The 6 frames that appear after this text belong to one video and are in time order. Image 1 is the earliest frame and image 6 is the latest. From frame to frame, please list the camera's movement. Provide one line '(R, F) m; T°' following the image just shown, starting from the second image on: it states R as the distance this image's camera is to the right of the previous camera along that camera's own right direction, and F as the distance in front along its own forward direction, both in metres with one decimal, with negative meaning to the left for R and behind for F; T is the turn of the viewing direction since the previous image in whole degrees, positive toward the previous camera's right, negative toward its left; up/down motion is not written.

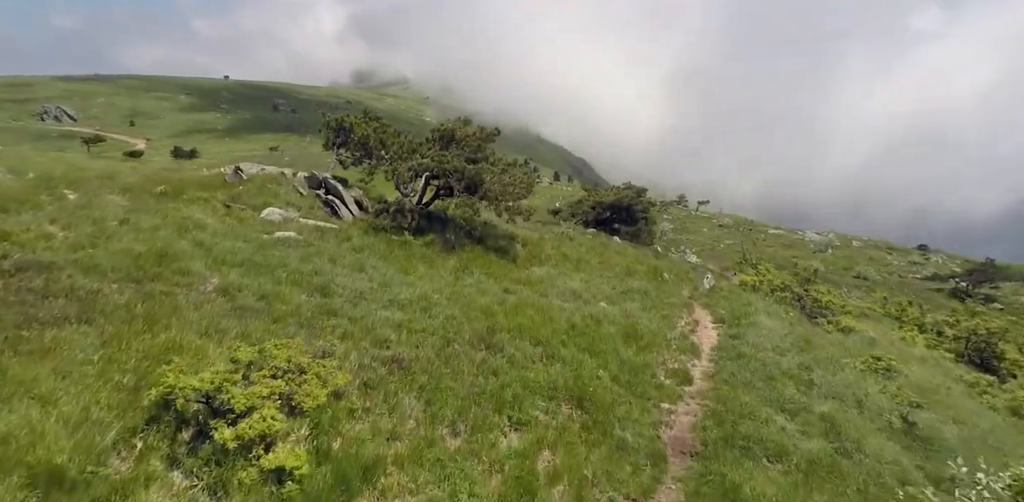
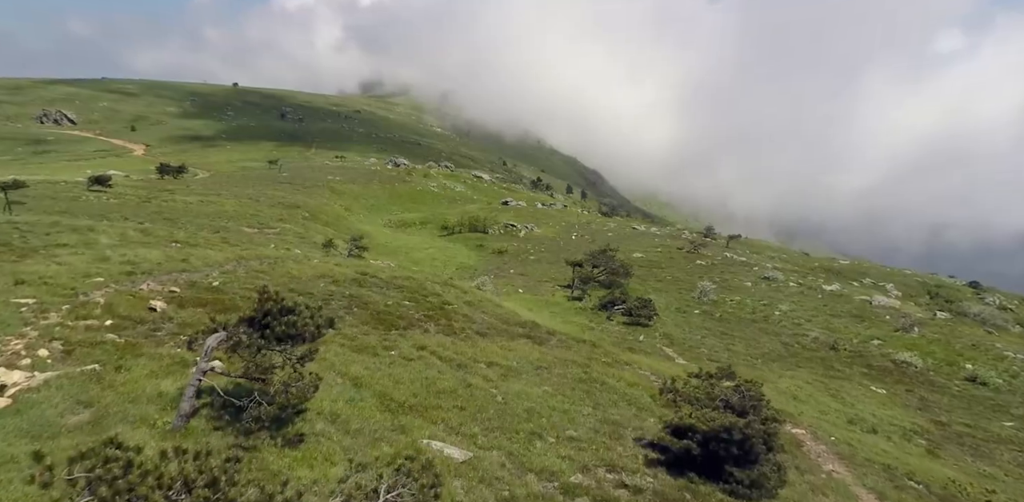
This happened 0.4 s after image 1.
(-5.2, +1.4) m; +1°
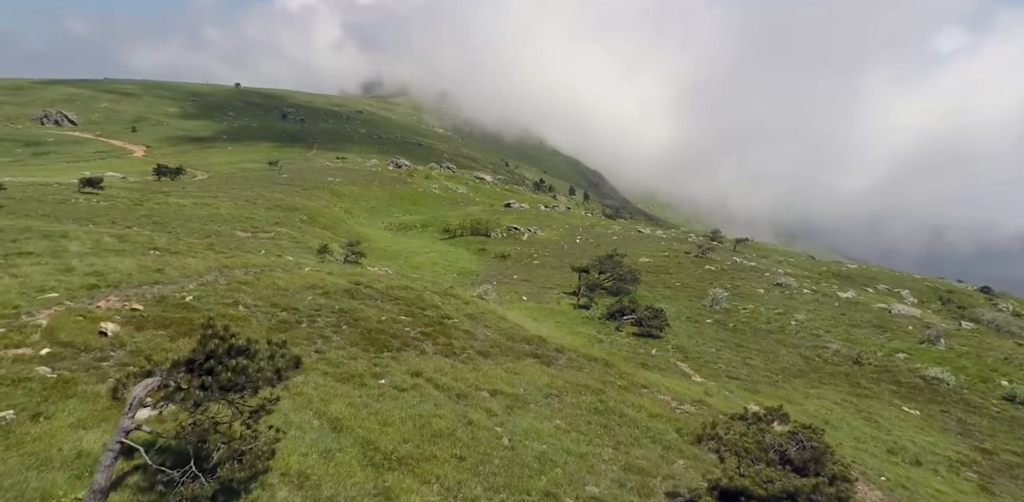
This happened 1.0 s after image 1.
(-0.2, +3.3) m; 0°
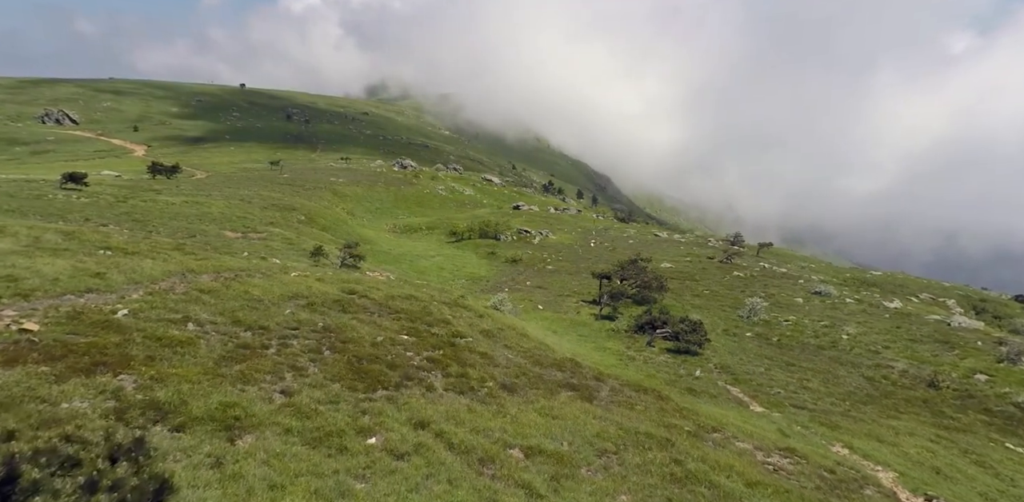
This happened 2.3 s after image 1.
(-1.1, +7.3) m; 0°
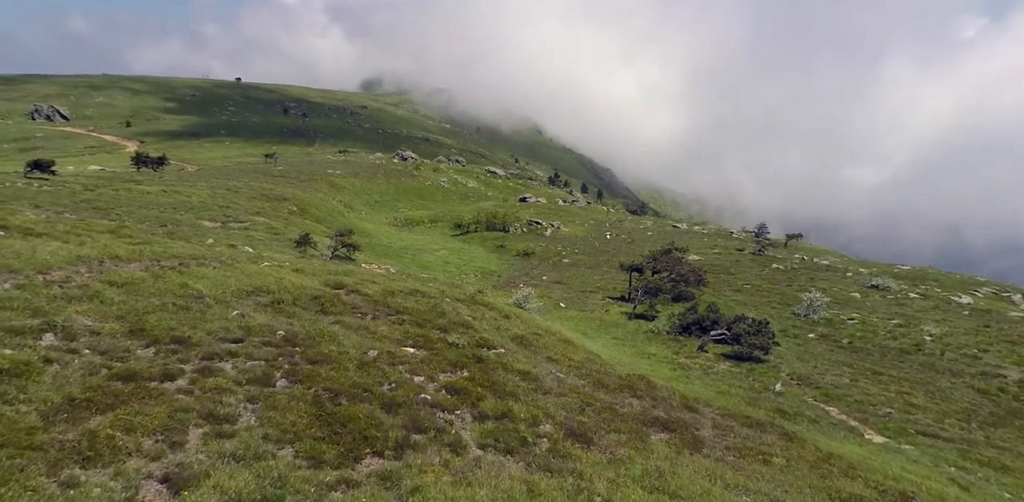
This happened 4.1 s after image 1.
(-1.7, +9.3) m; 0°
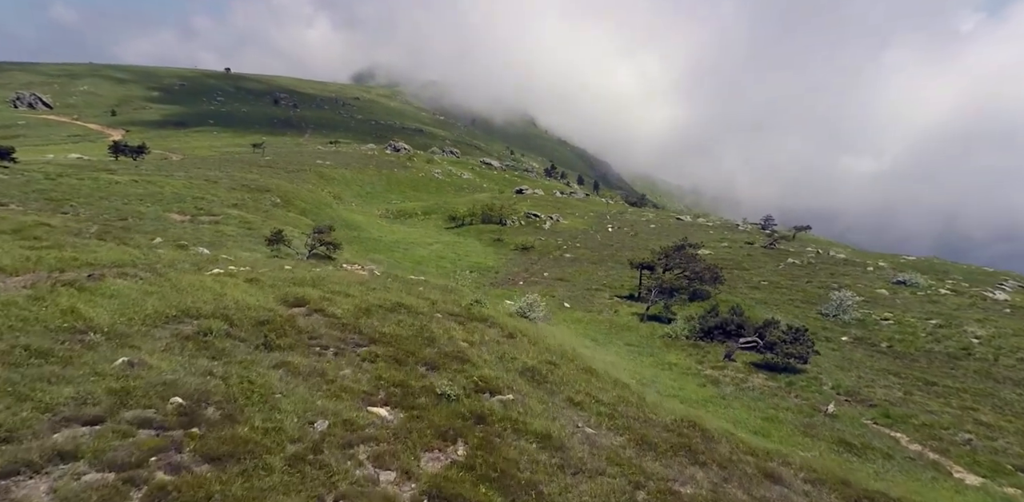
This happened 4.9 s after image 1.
(-0.4, +5.8) m; 0°
